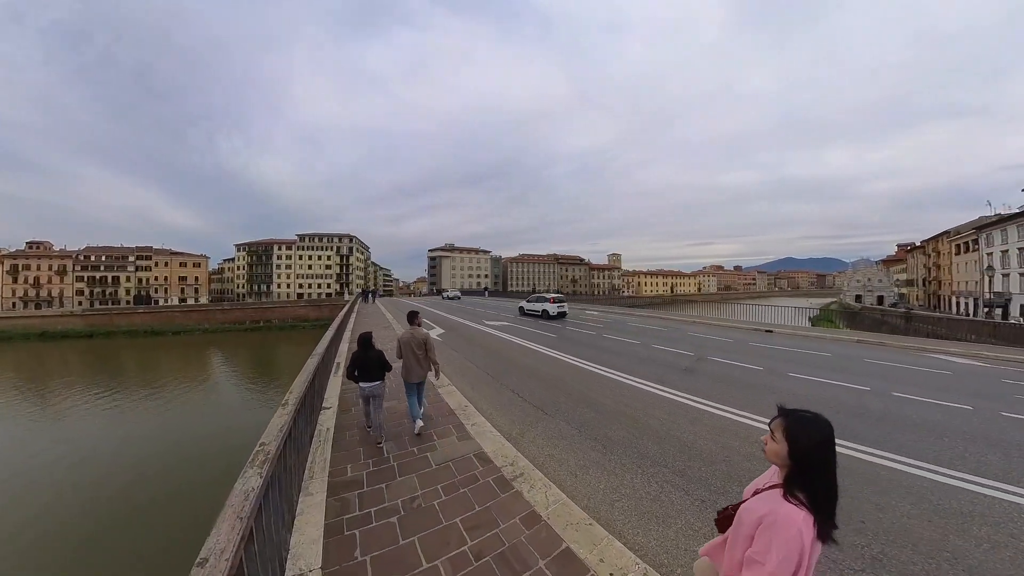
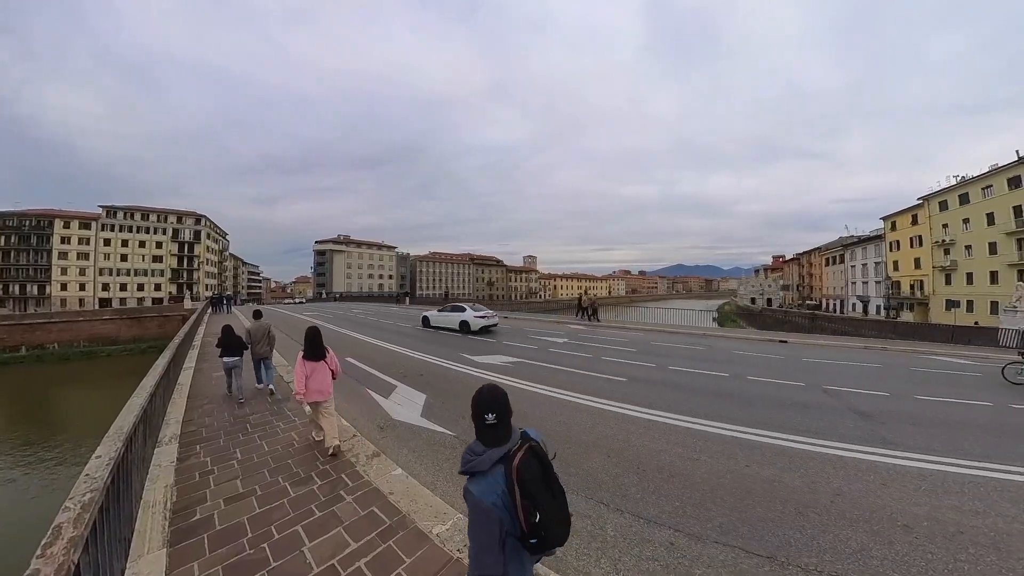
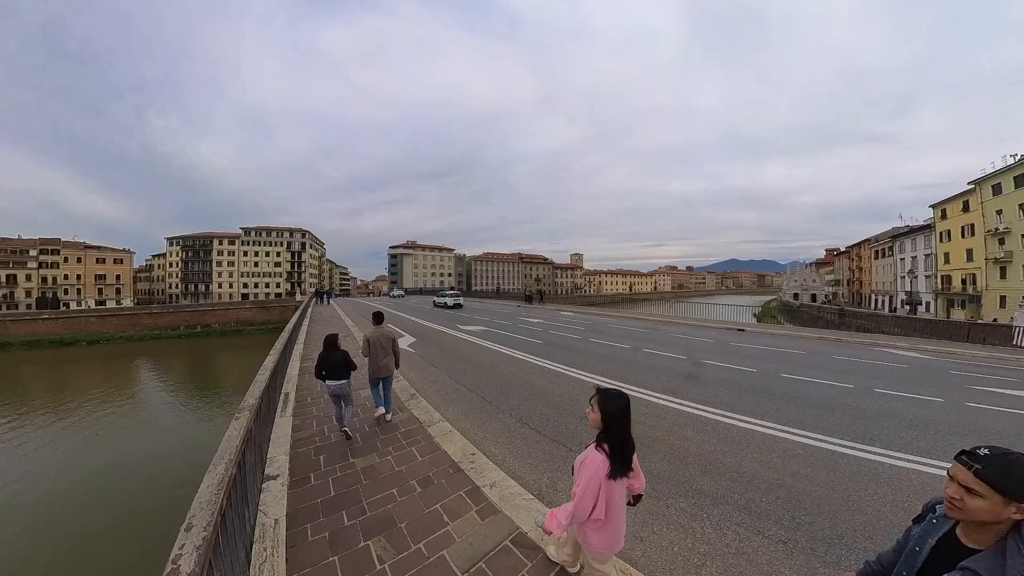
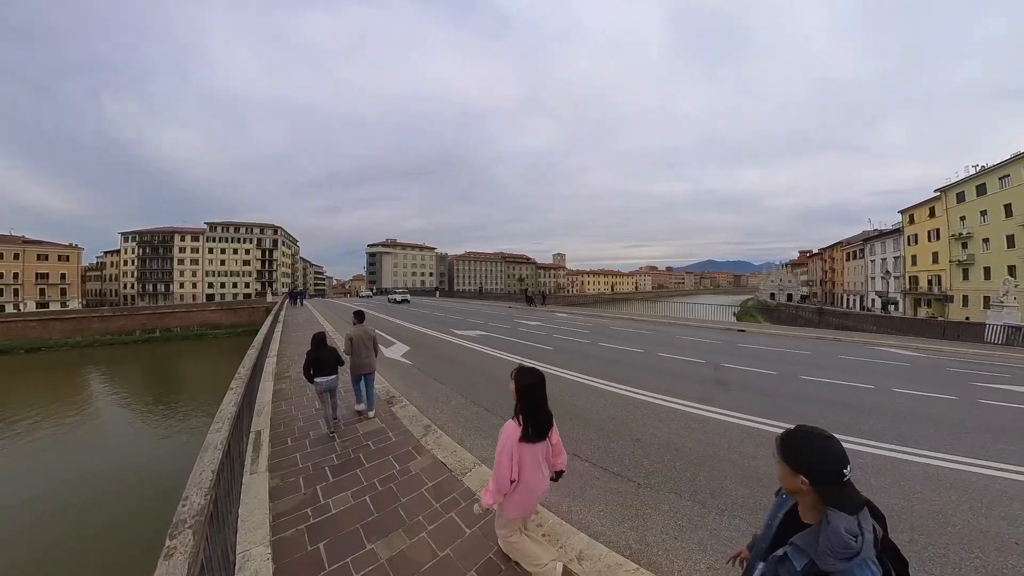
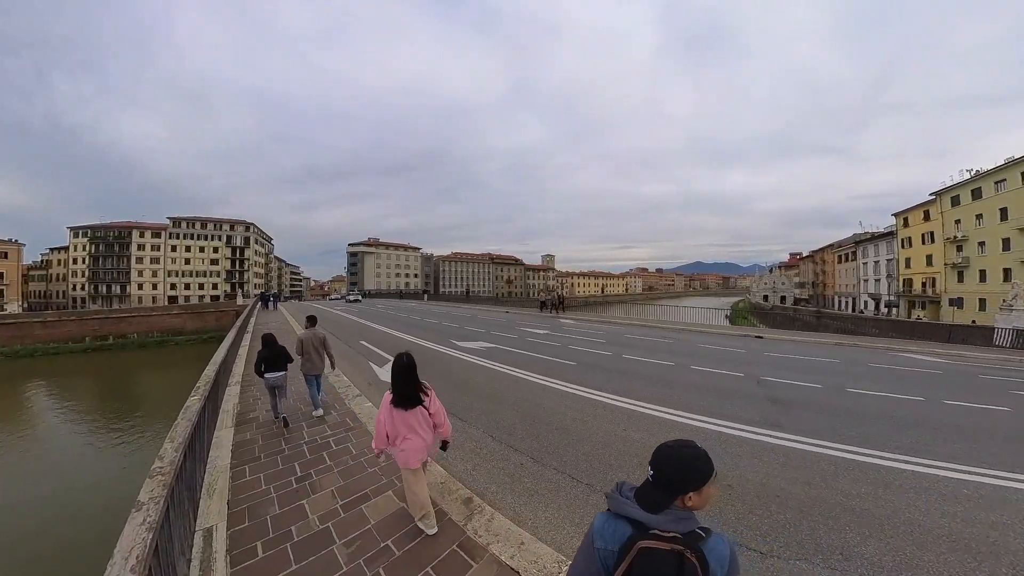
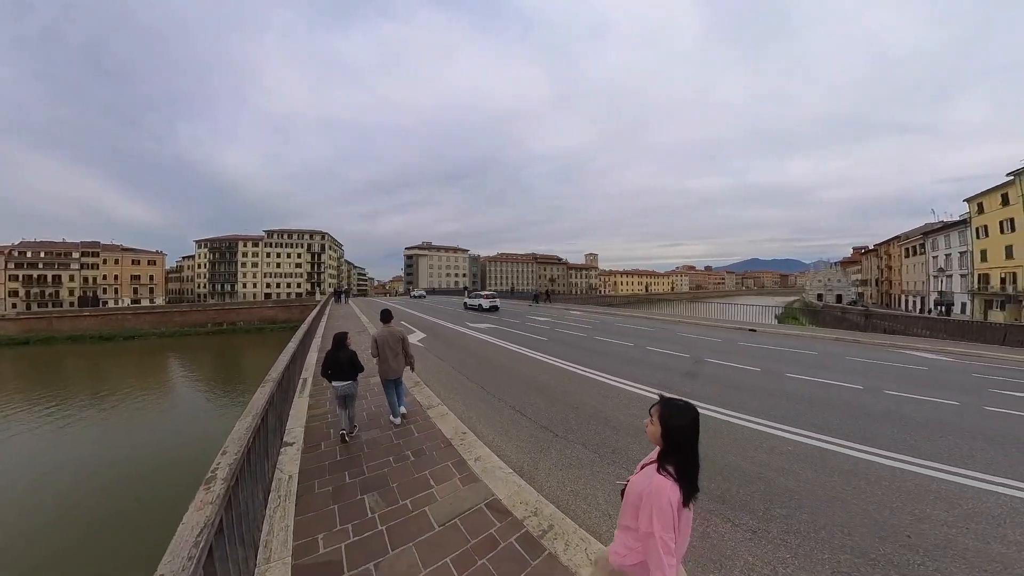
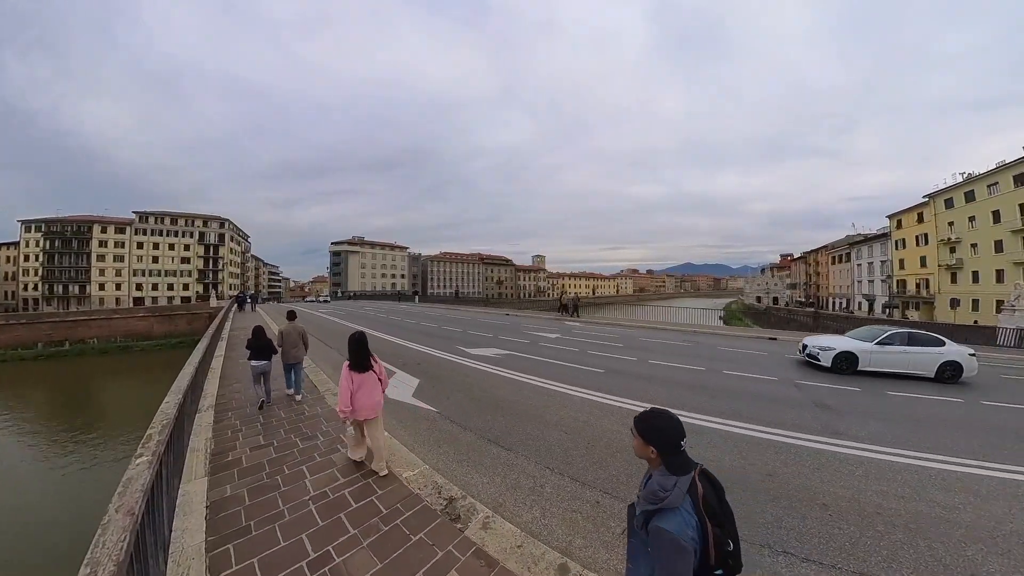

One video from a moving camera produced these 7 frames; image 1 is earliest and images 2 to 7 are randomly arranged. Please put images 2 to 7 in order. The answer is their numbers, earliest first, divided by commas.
6, 3, 4, 5, 7, 2
